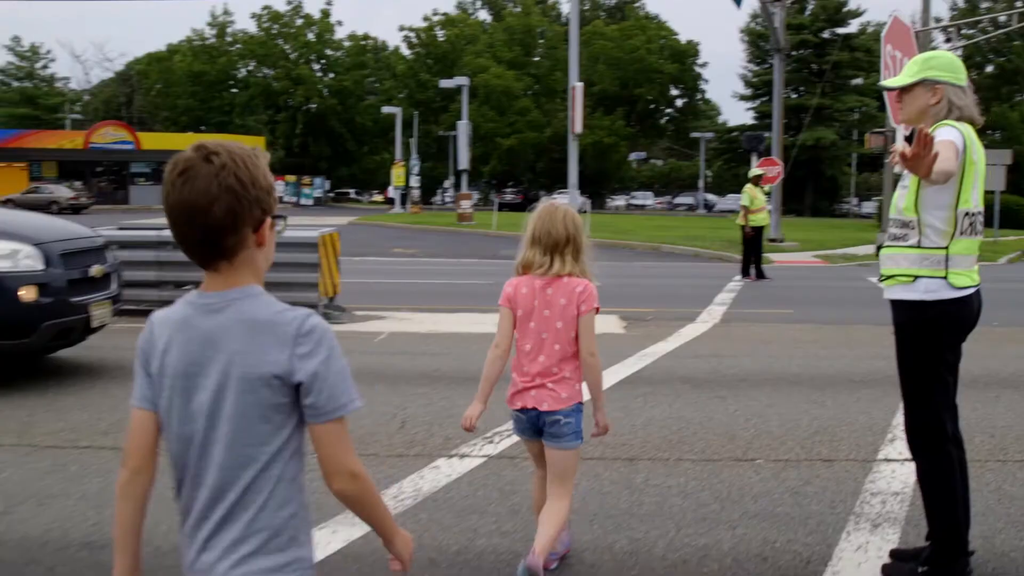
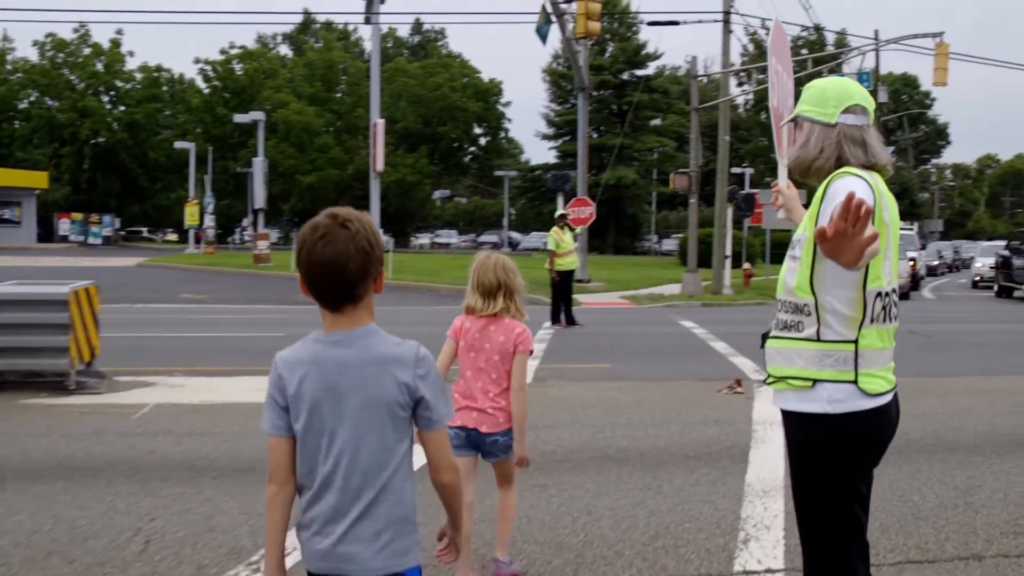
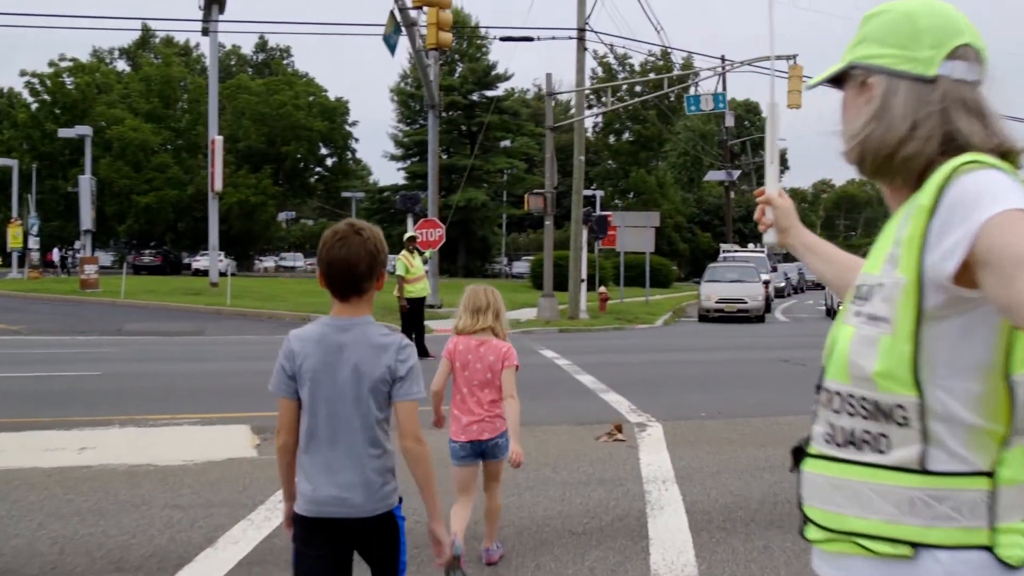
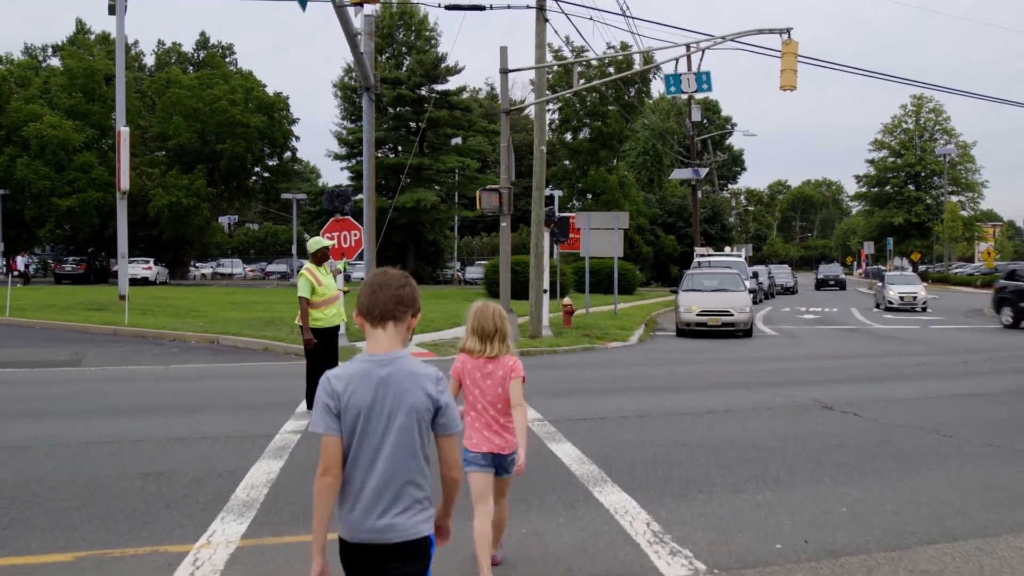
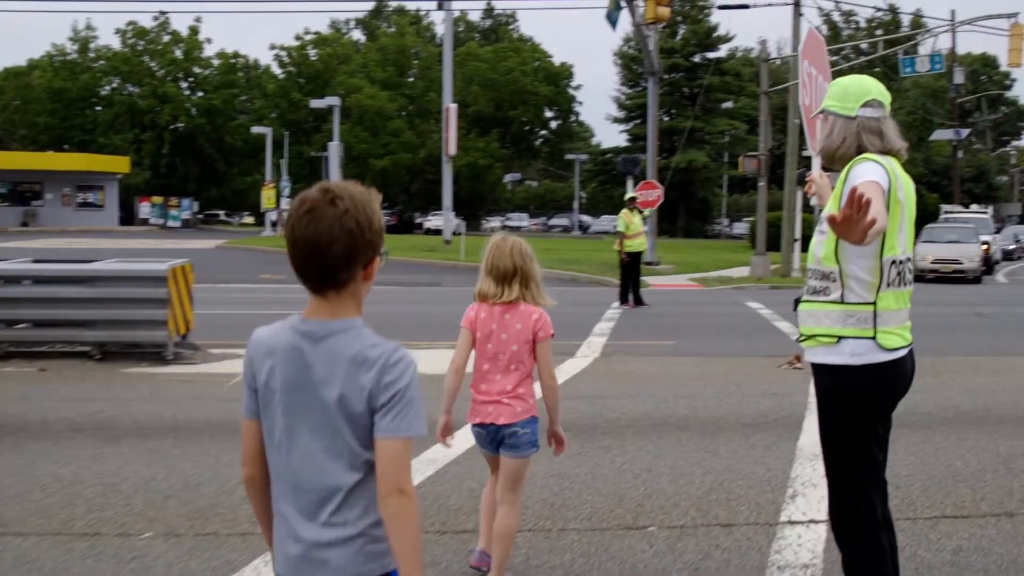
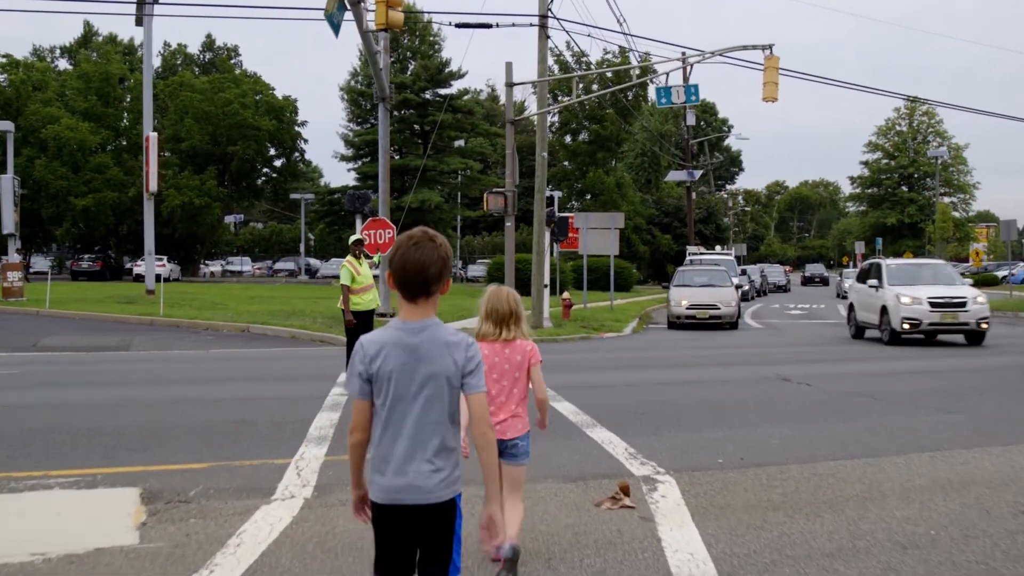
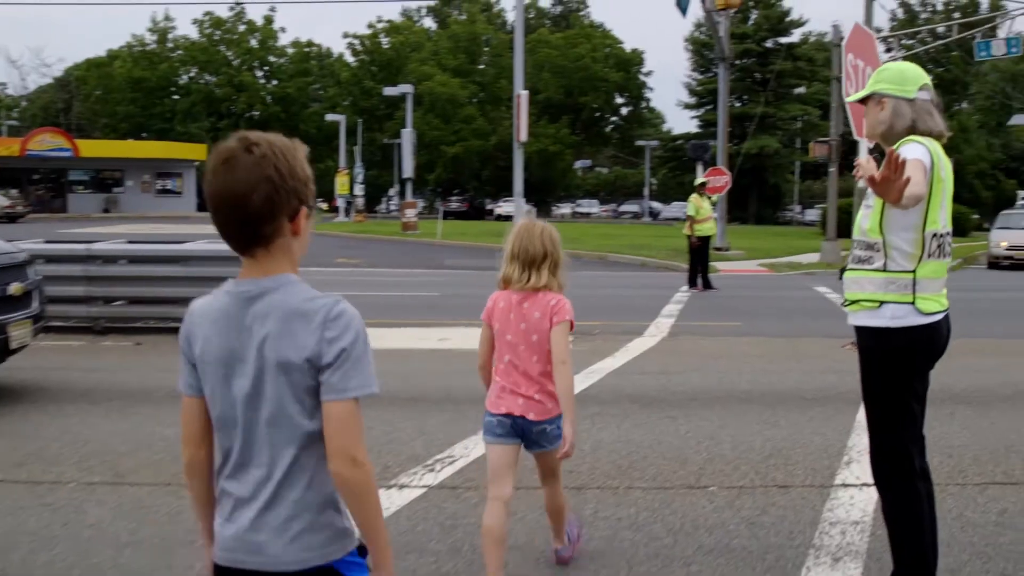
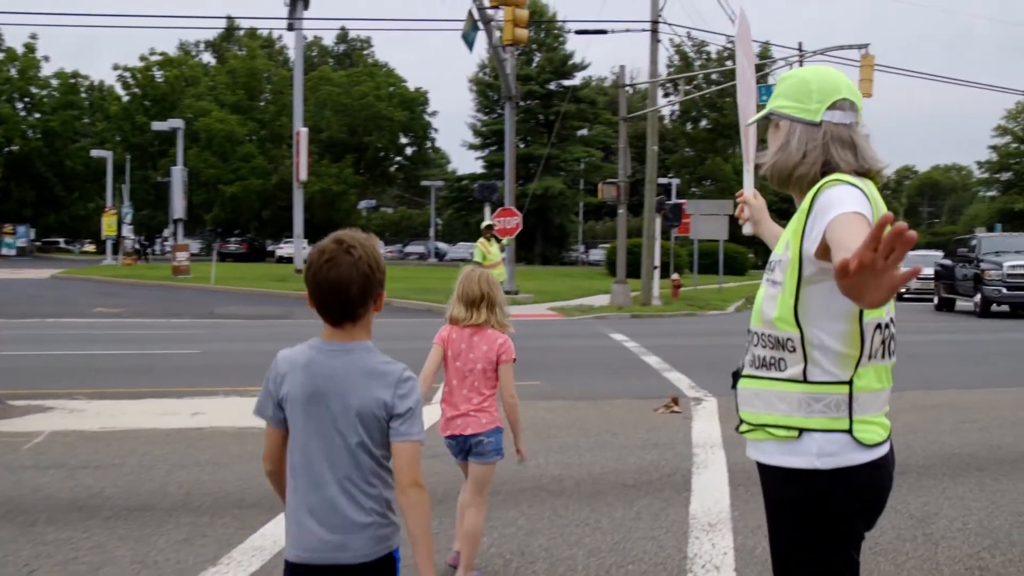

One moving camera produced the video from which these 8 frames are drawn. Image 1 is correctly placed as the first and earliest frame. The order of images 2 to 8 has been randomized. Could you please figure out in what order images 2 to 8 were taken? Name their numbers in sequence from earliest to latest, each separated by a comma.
7, 5, 2, 8, 3, 6, 4
